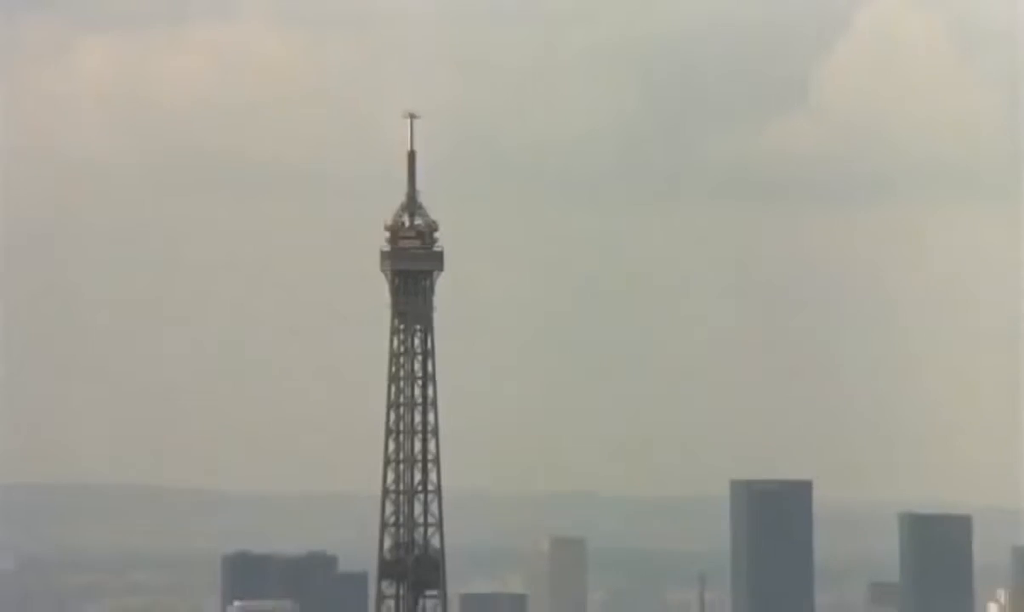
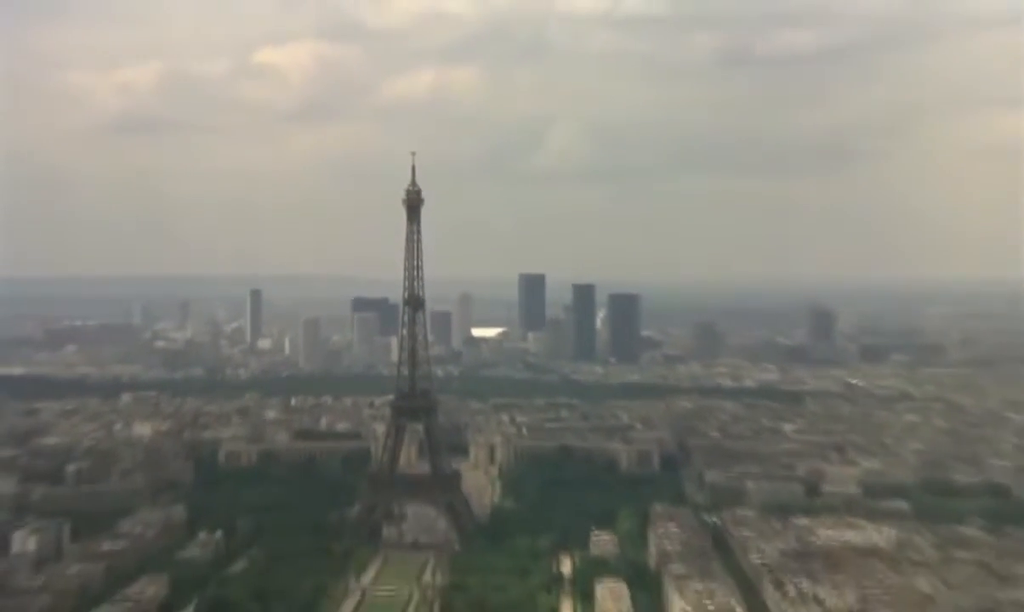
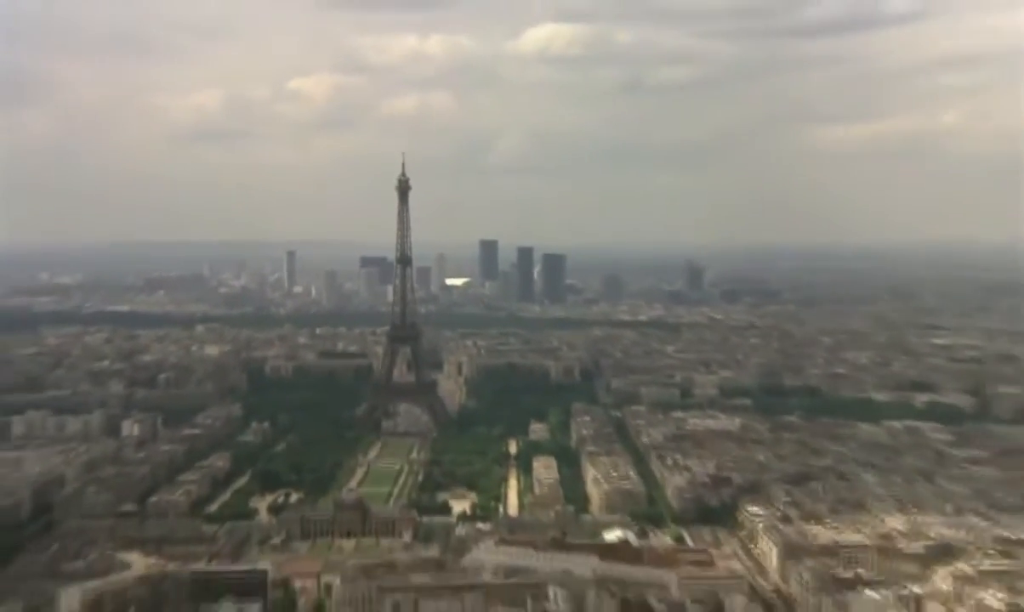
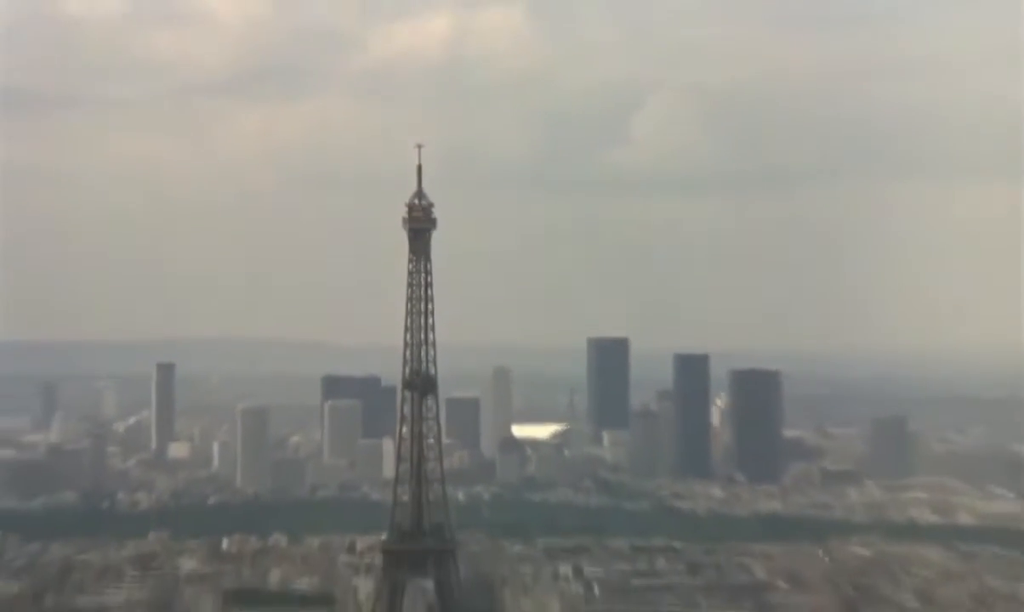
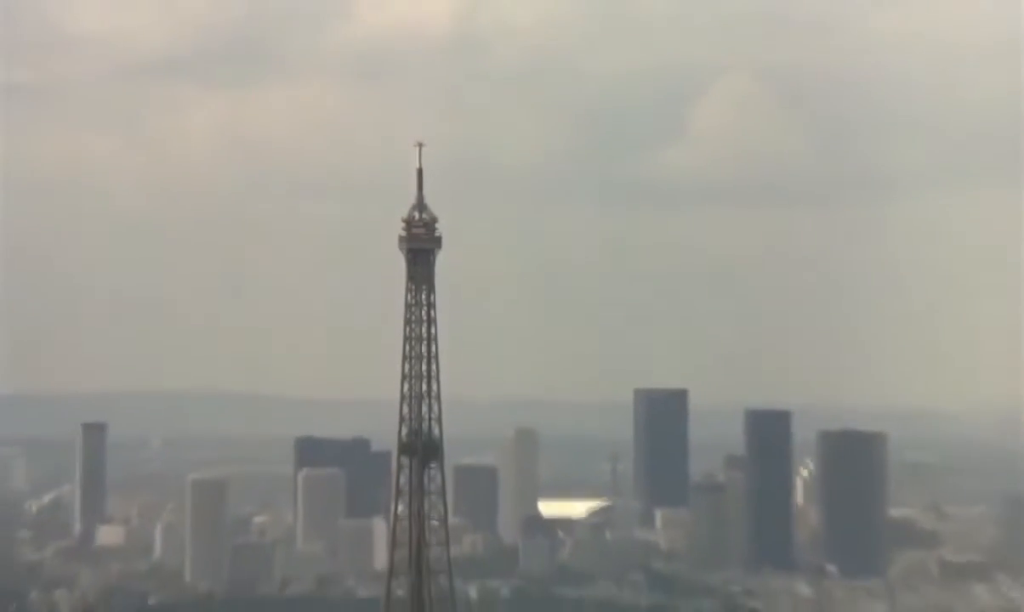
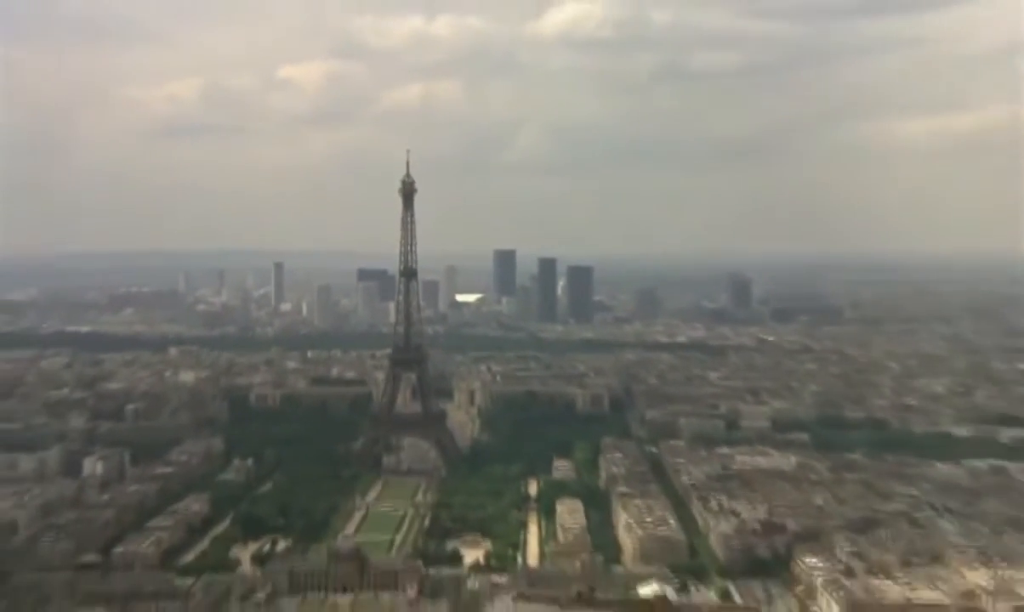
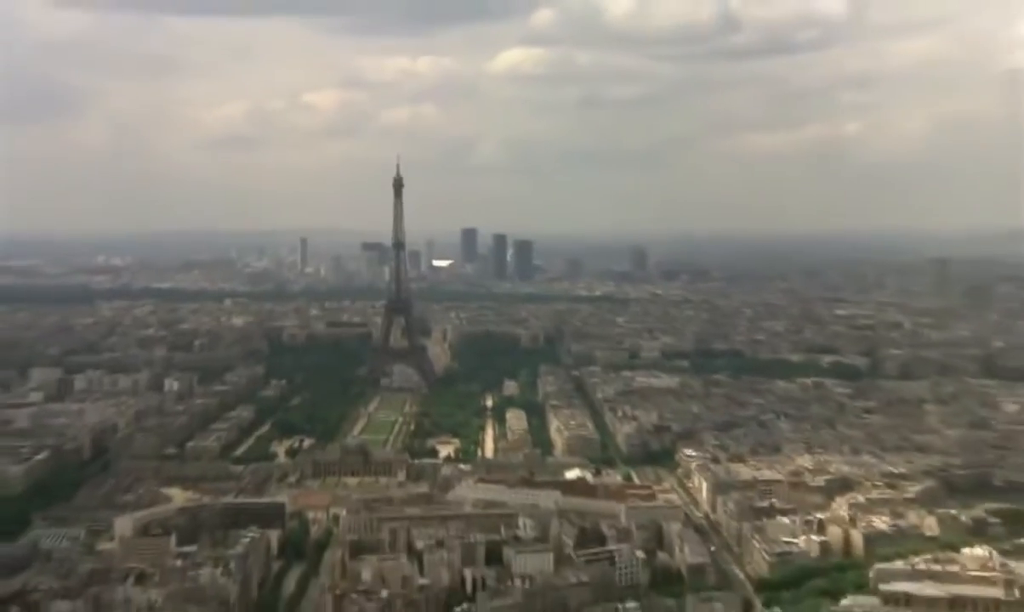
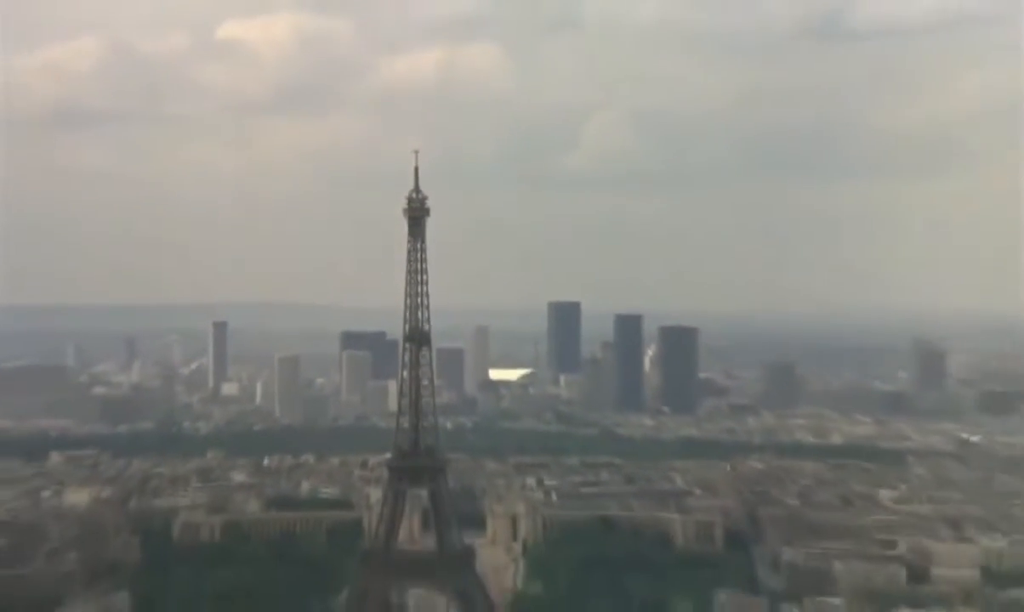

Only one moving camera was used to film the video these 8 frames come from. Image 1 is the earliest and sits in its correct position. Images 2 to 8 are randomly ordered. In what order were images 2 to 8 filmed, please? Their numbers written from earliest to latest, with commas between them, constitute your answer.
5, 4, 8, 2, 6, 3, 7
